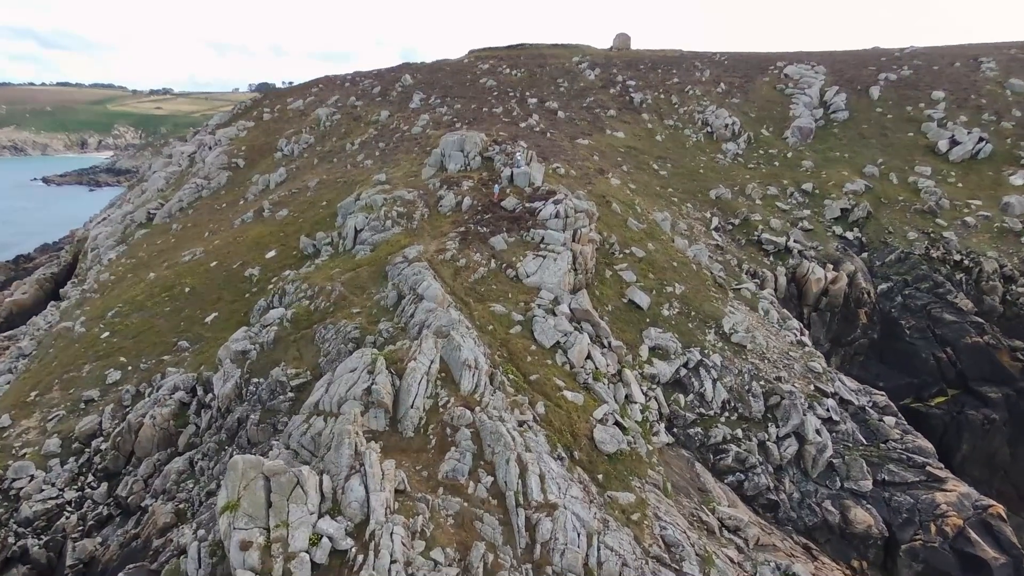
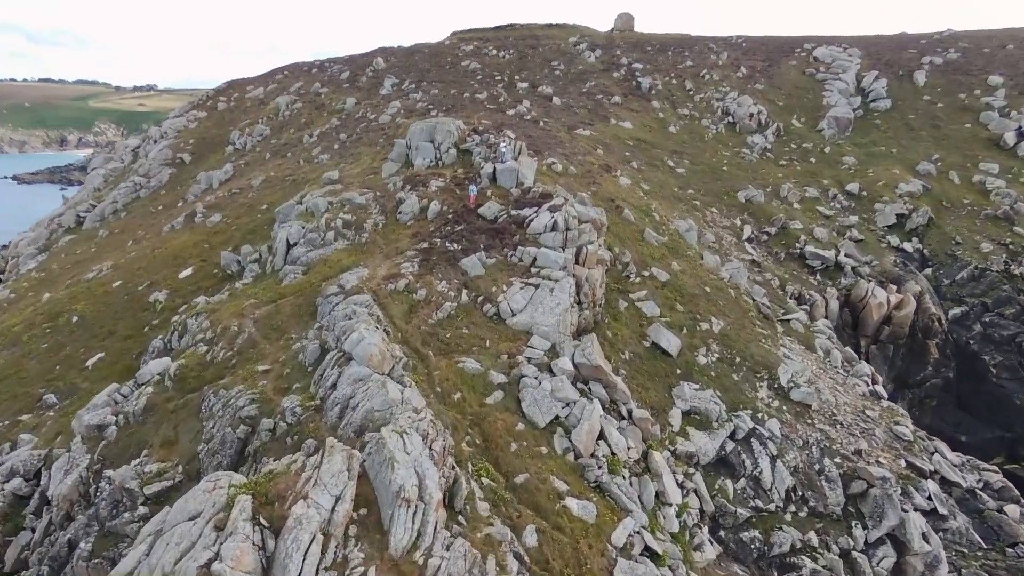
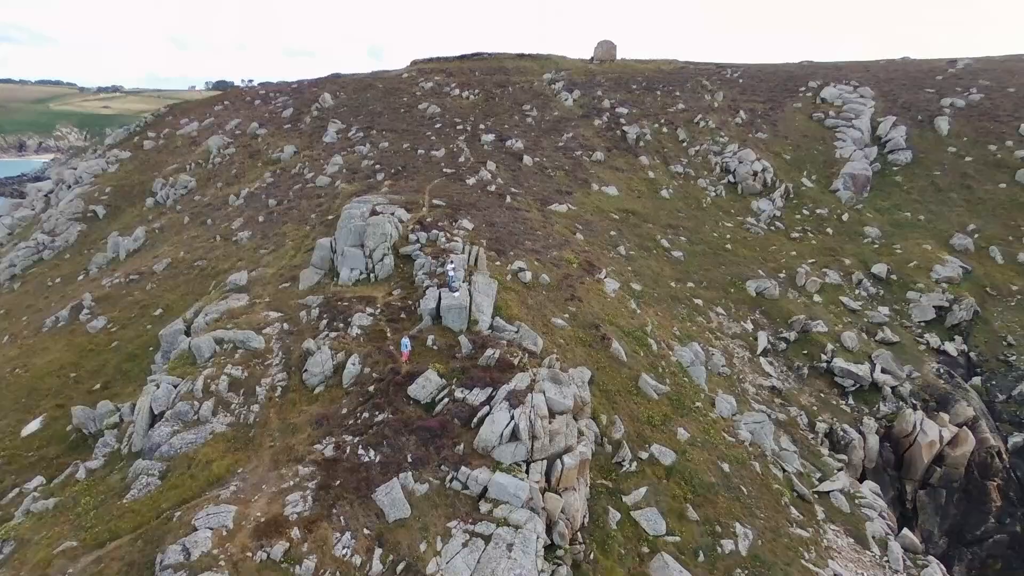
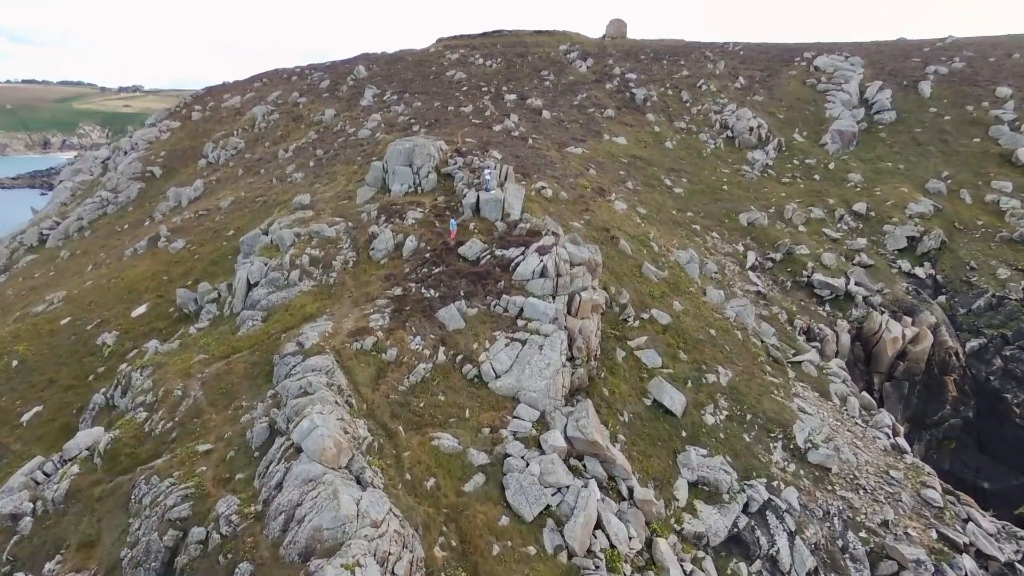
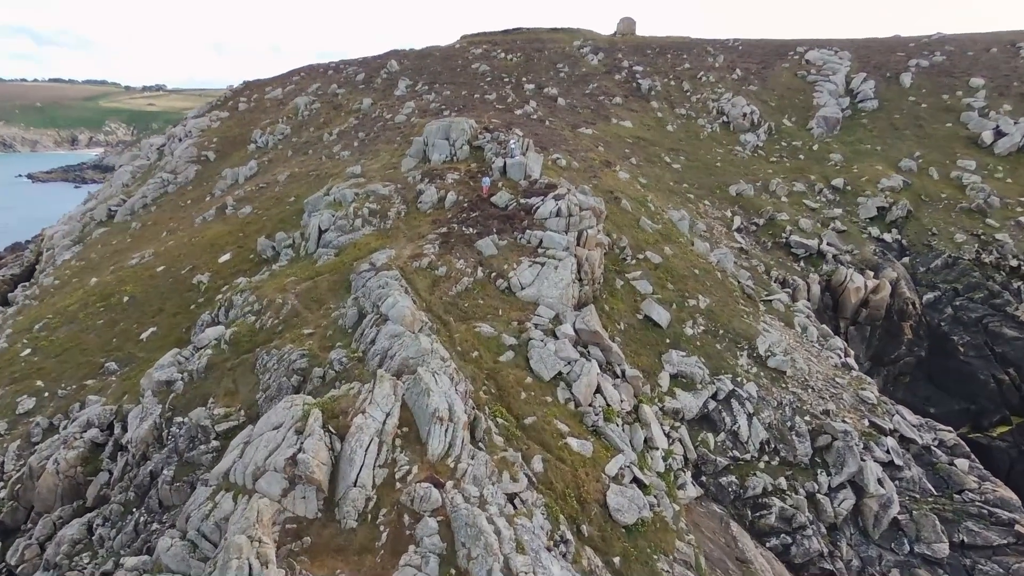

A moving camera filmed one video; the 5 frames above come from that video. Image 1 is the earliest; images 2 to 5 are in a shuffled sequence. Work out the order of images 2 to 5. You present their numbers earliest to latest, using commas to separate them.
5, 2, 4, 3
